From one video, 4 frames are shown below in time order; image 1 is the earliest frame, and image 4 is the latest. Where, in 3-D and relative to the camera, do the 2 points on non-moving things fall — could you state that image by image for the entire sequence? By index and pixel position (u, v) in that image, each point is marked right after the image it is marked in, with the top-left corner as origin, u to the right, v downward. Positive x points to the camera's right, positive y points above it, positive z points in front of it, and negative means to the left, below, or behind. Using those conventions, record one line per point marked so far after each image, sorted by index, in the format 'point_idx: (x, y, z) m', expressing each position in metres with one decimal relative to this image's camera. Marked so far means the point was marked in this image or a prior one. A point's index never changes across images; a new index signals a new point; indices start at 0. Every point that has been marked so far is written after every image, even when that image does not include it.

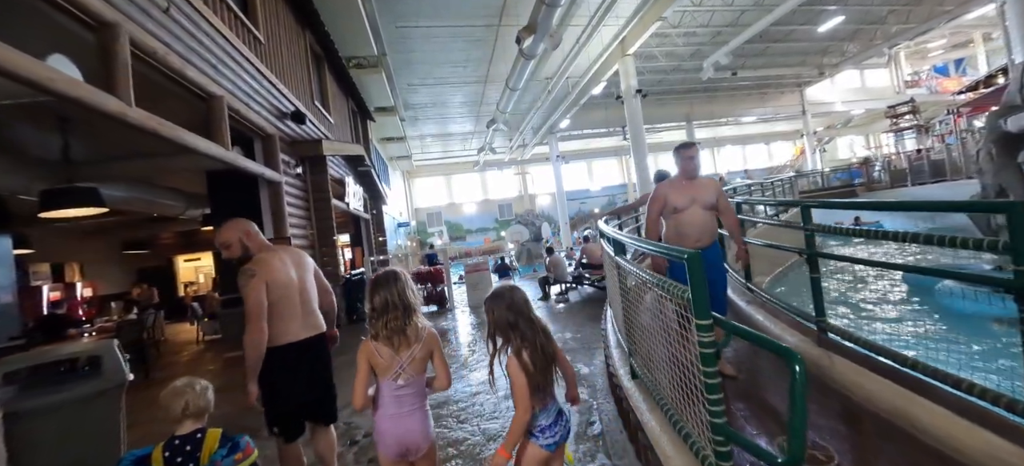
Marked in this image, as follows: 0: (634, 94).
0: (+4.8, +5.4, +16.7) m
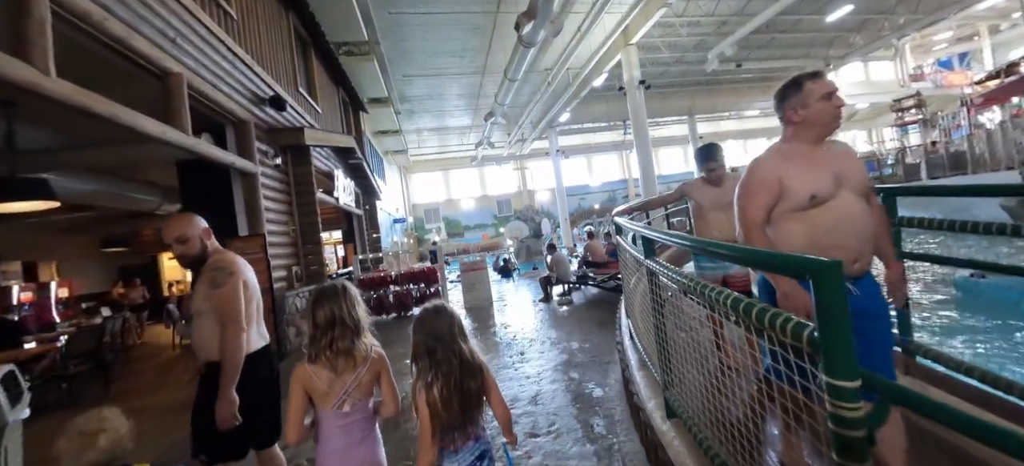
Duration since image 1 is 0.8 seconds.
0: (+4.8, +5.6, +16.1) m
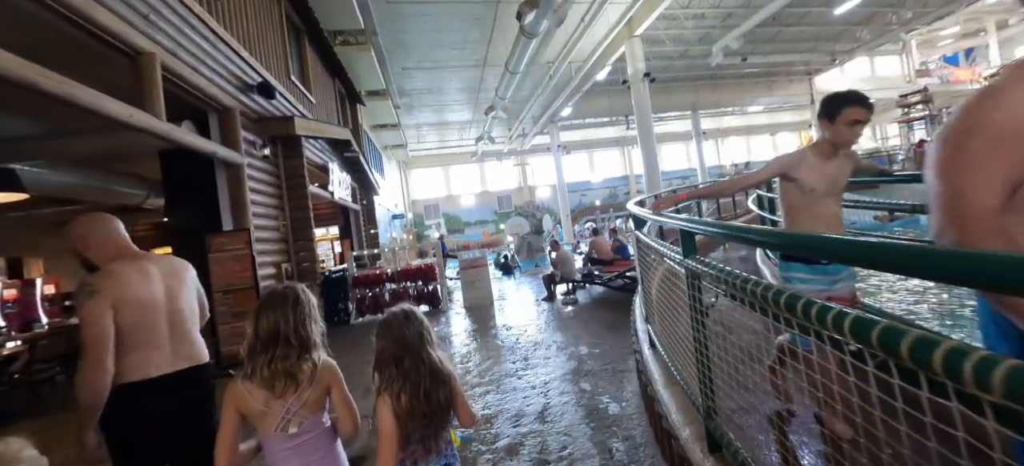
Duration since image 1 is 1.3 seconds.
0: (+4.8, +5.7, +15.7) m
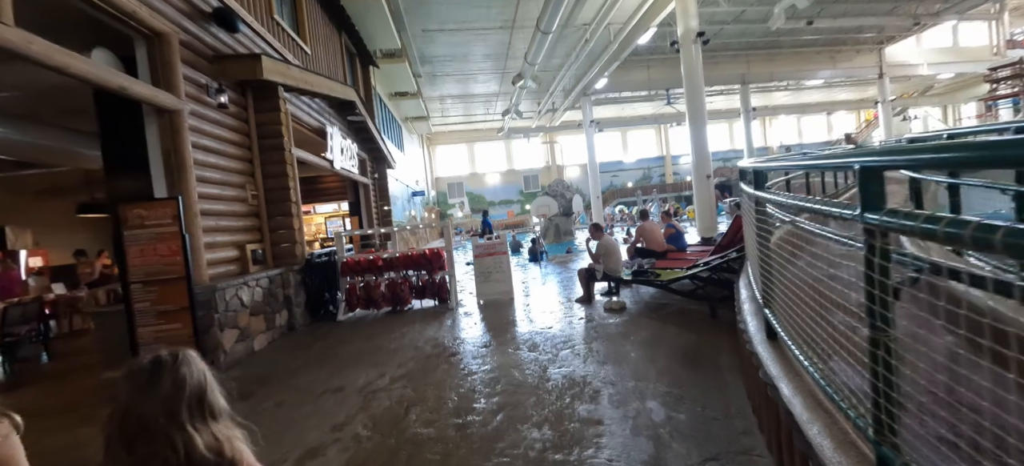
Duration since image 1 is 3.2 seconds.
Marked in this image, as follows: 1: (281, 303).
0: (+5.8, +6.2, +13.6) m
1: (-2.9, -0.9, +5.2) m
